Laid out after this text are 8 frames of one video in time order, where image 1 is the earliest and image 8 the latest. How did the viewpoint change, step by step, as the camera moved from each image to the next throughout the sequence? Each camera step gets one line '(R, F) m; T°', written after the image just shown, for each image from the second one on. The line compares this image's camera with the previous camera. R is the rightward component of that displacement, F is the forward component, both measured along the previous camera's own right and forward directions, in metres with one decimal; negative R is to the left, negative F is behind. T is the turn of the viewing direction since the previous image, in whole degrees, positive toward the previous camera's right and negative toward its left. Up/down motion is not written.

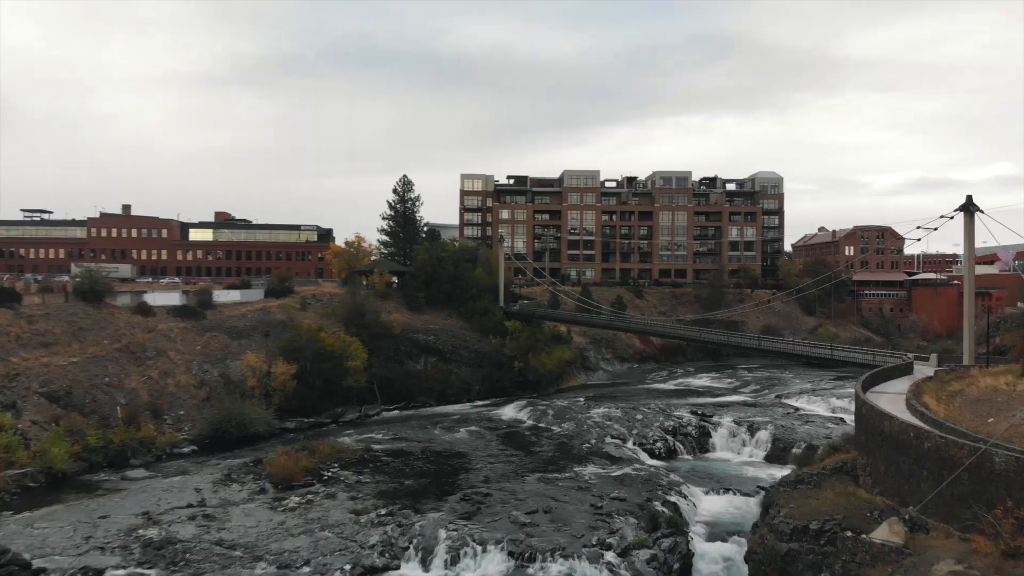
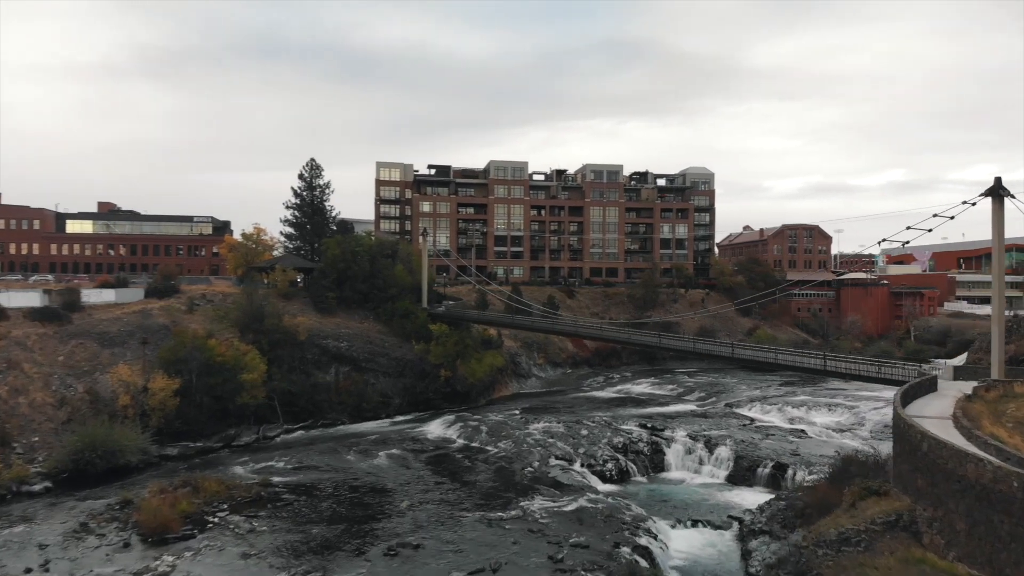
(-0.6, +5.3) m; +6°
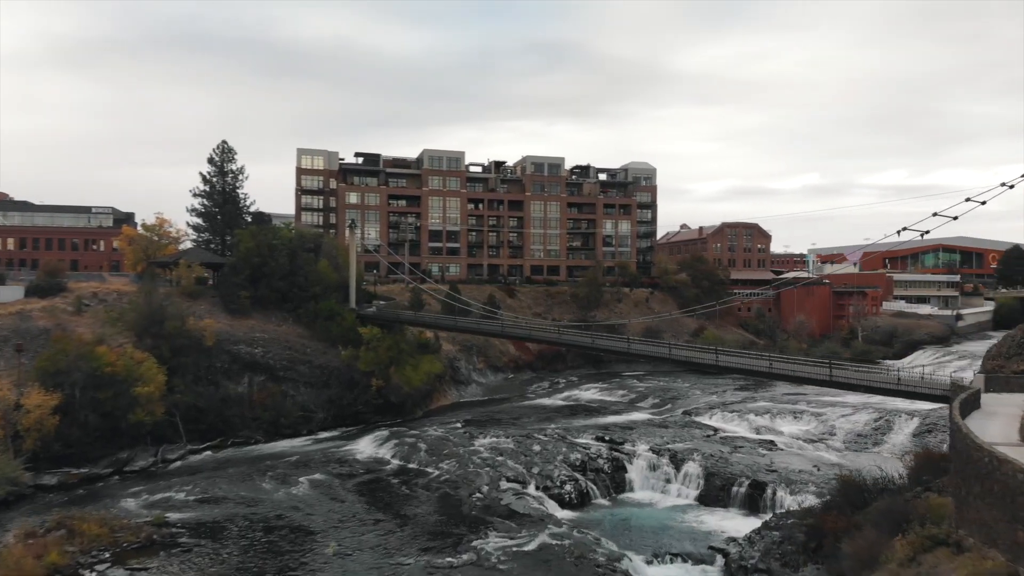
(-0.6, +4.2) m; +5°
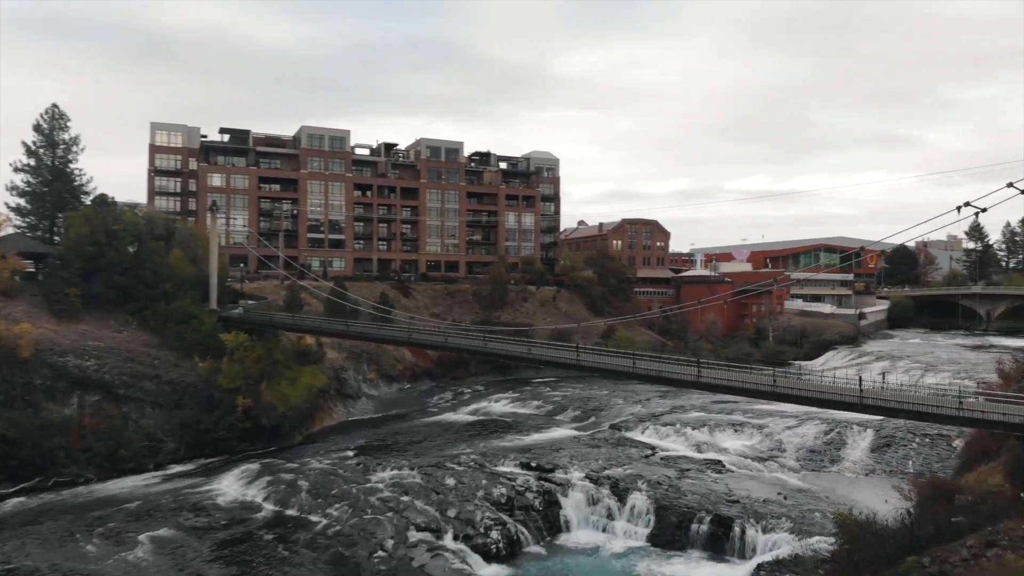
(-0.8, +6.0) m; +8°
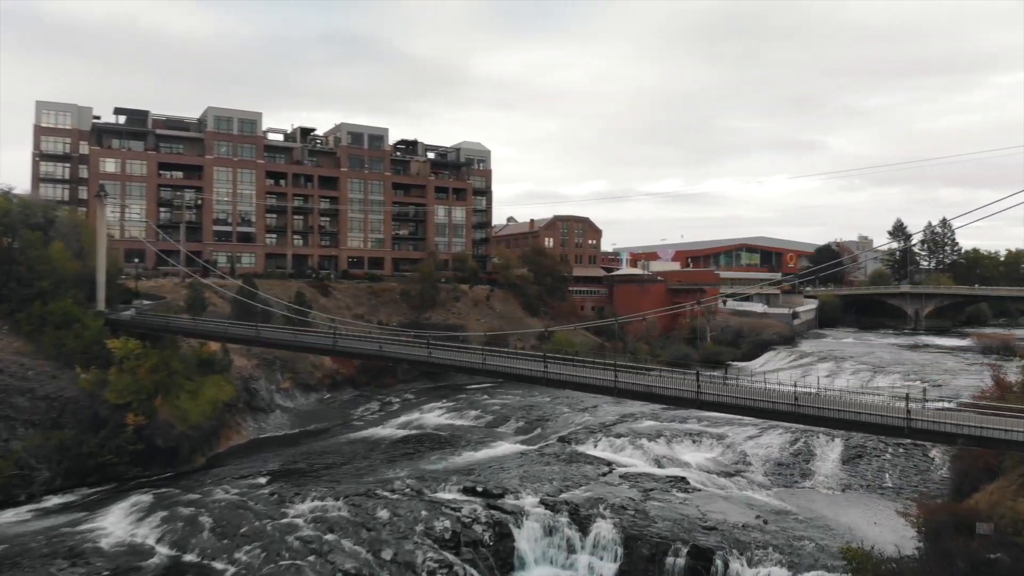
(-0.7, +3.6) m; +5°
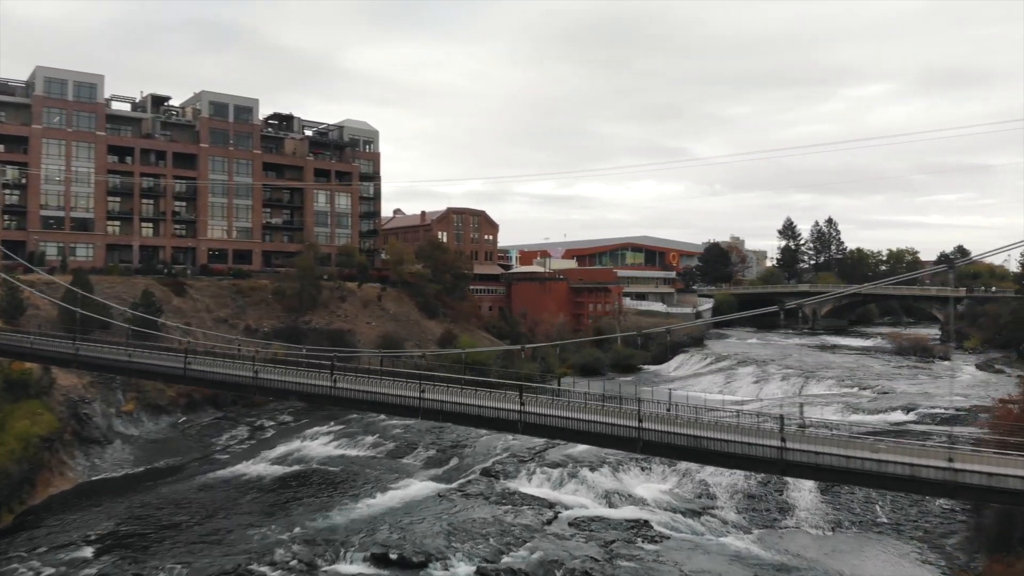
(-1.1, +5.9) m; +8°
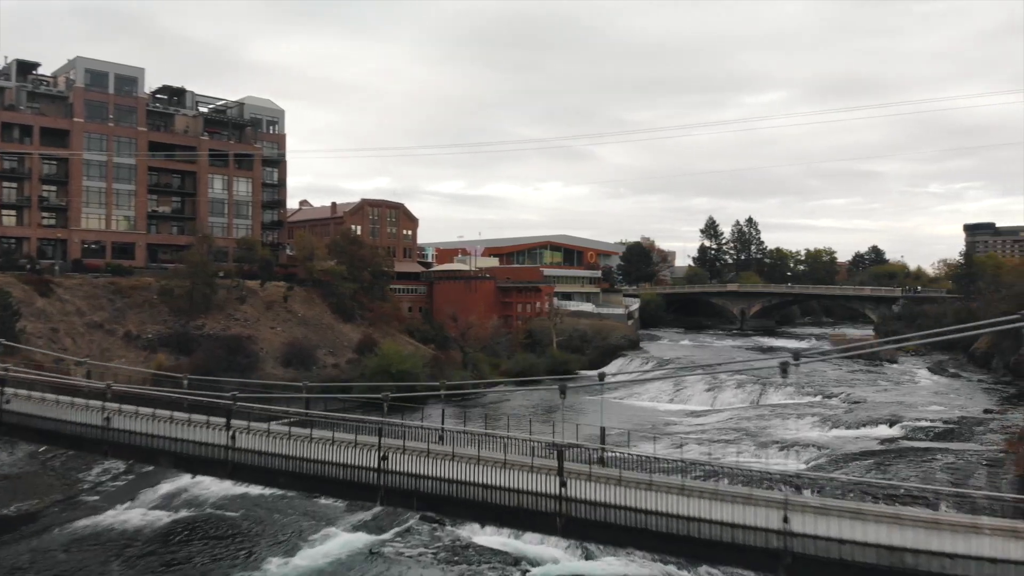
(-0.9, +4.7) m; +6°
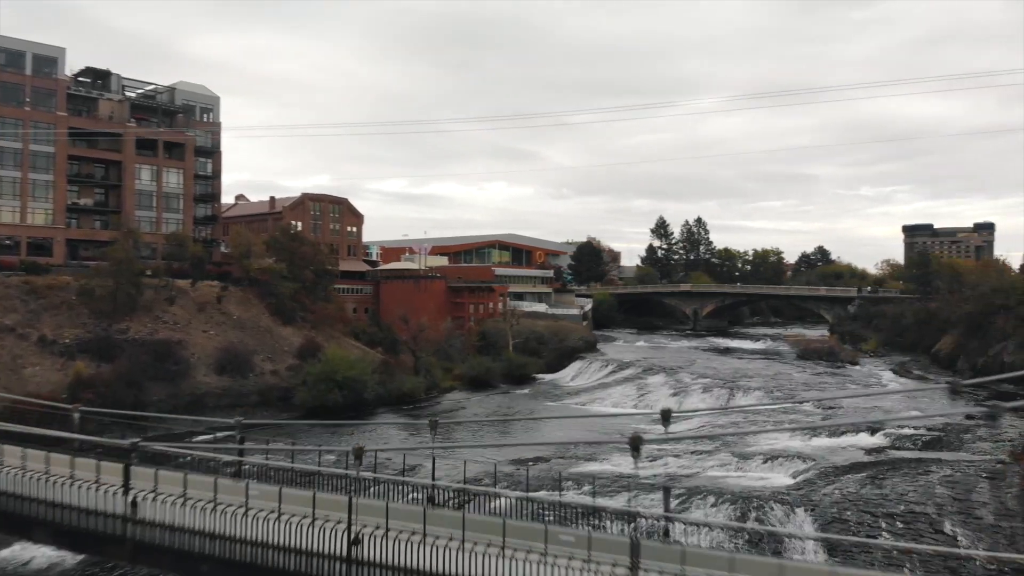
(-0.5, +2.3) m; +4°
